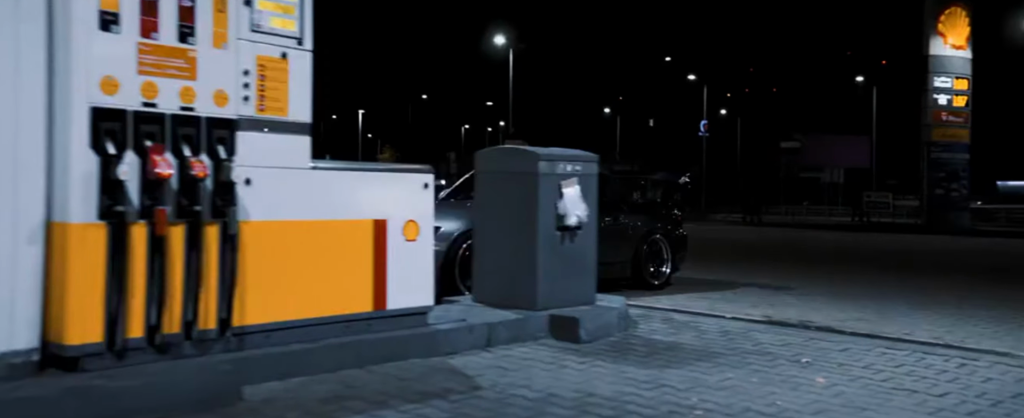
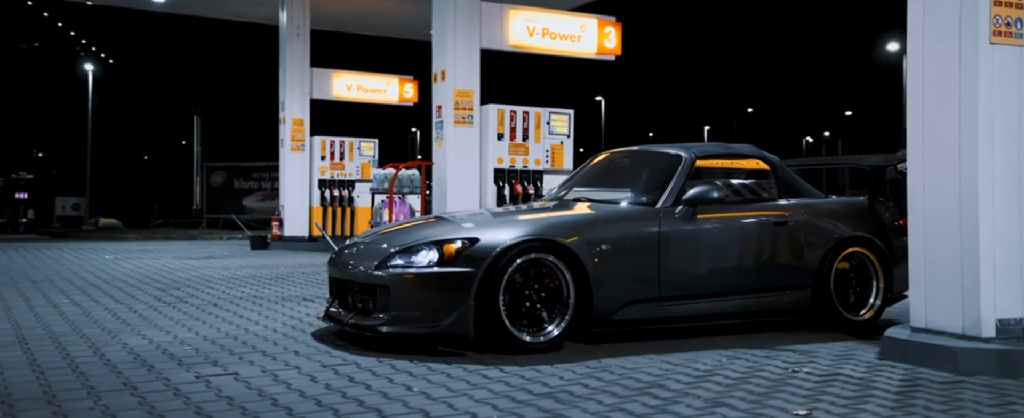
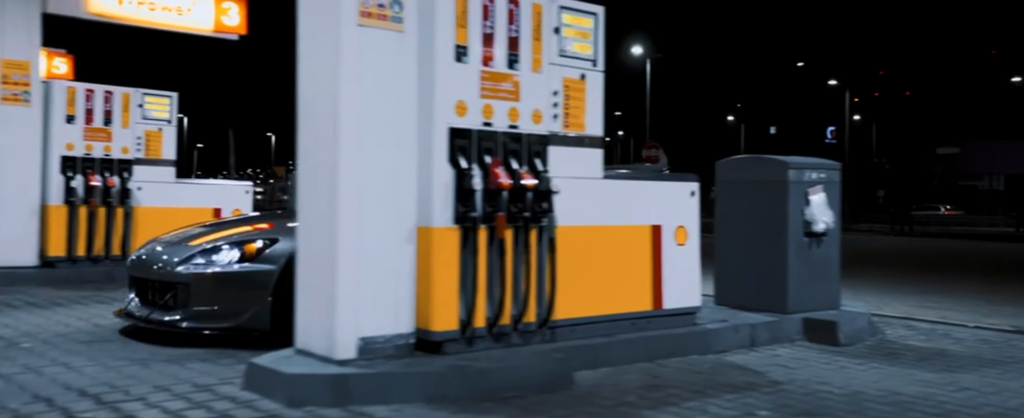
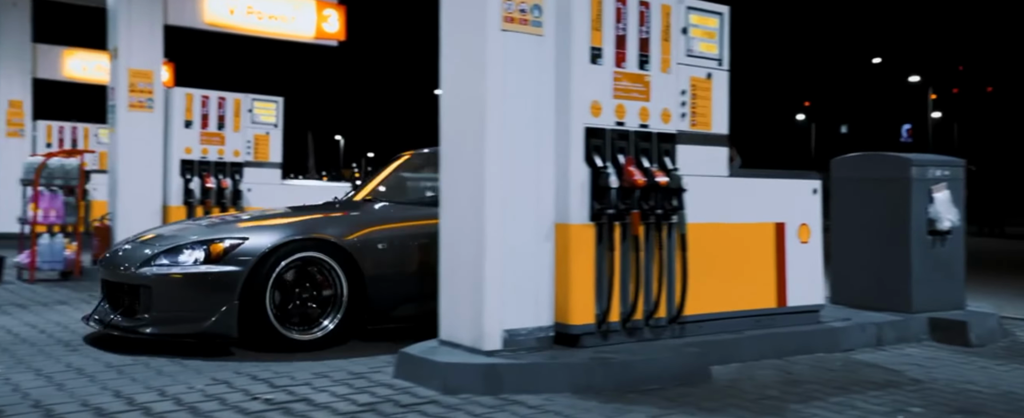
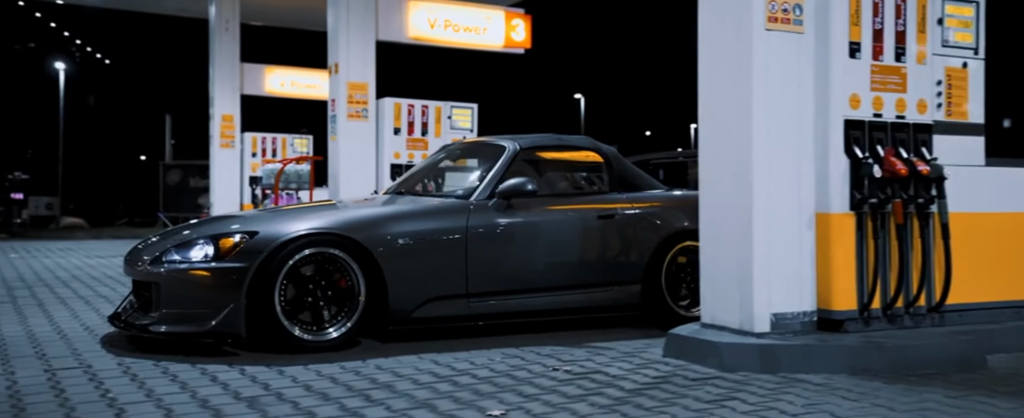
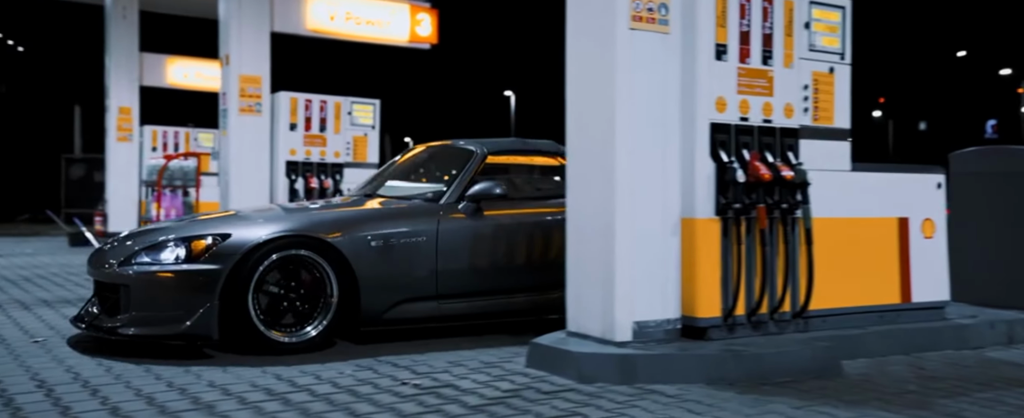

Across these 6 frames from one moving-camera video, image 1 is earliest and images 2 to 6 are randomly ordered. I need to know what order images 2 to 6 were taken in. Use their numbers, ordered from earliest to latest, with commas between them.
3, 4, 6, 5, 2
